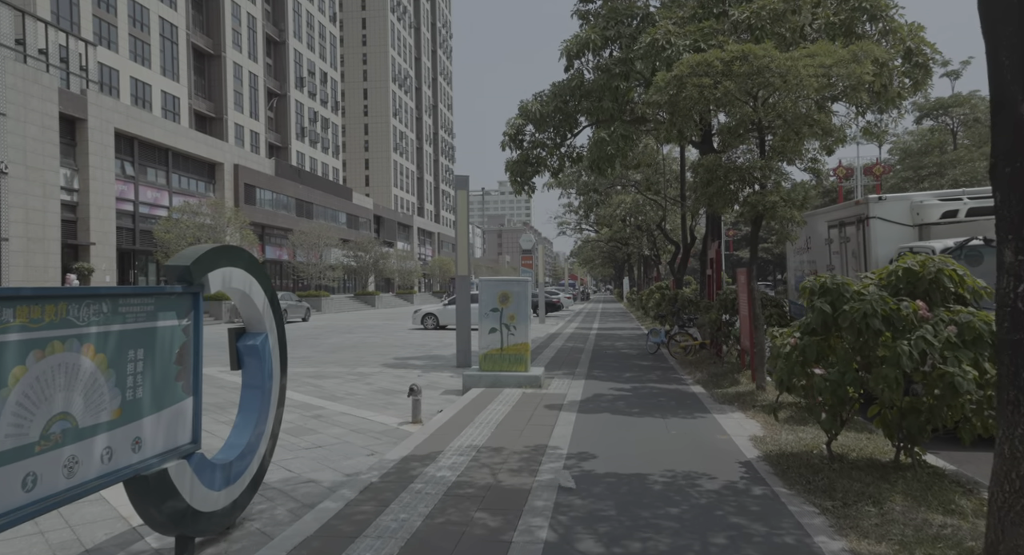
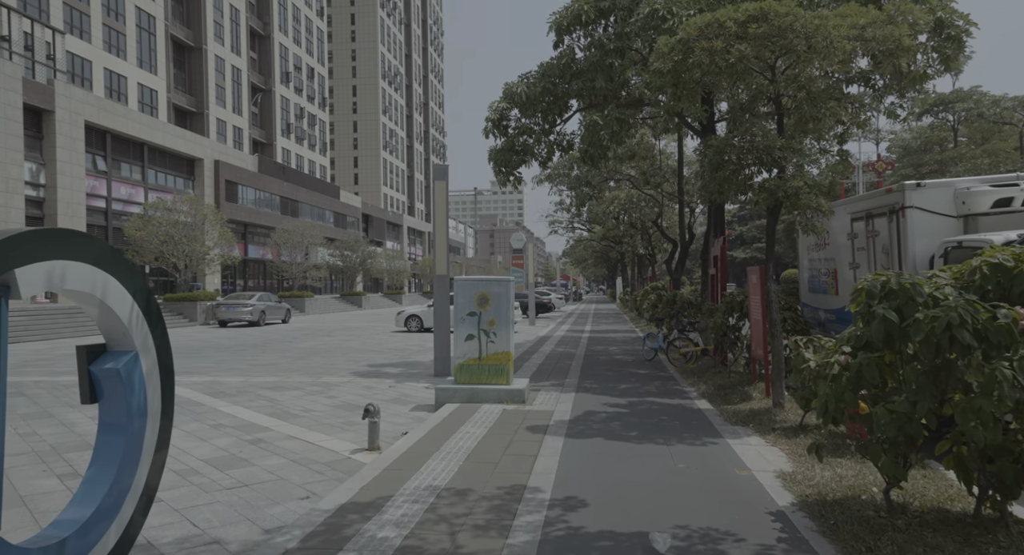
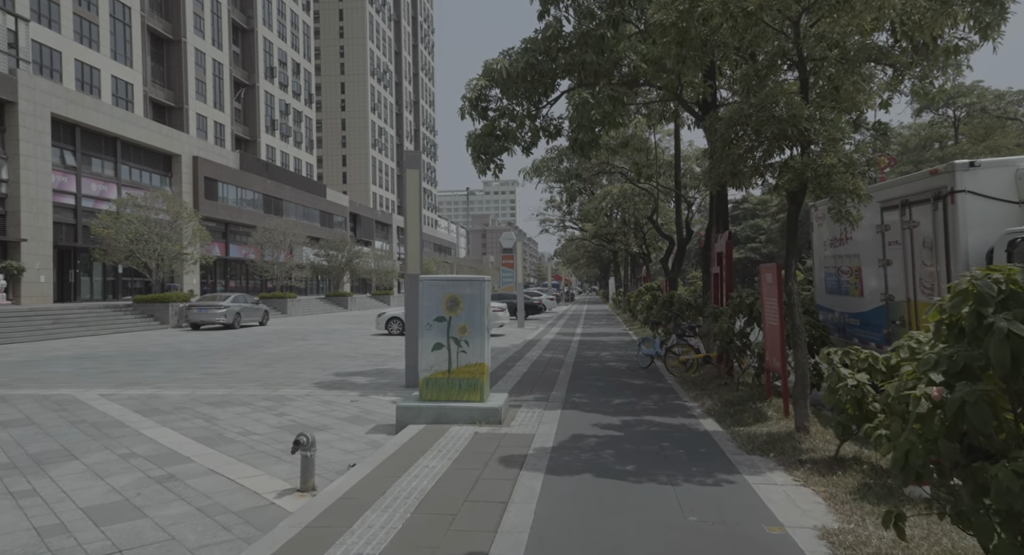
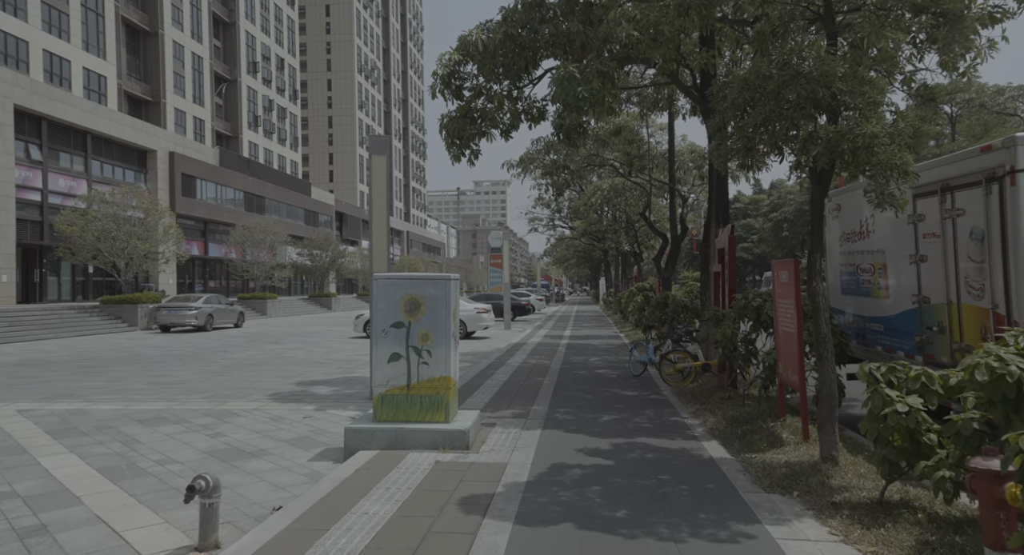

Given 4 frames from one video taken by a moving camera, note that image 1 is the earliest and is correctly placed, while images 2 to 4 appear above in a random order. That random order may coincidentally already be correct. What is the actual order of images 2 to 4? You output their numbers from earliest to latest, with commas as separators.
2, 3, 4
